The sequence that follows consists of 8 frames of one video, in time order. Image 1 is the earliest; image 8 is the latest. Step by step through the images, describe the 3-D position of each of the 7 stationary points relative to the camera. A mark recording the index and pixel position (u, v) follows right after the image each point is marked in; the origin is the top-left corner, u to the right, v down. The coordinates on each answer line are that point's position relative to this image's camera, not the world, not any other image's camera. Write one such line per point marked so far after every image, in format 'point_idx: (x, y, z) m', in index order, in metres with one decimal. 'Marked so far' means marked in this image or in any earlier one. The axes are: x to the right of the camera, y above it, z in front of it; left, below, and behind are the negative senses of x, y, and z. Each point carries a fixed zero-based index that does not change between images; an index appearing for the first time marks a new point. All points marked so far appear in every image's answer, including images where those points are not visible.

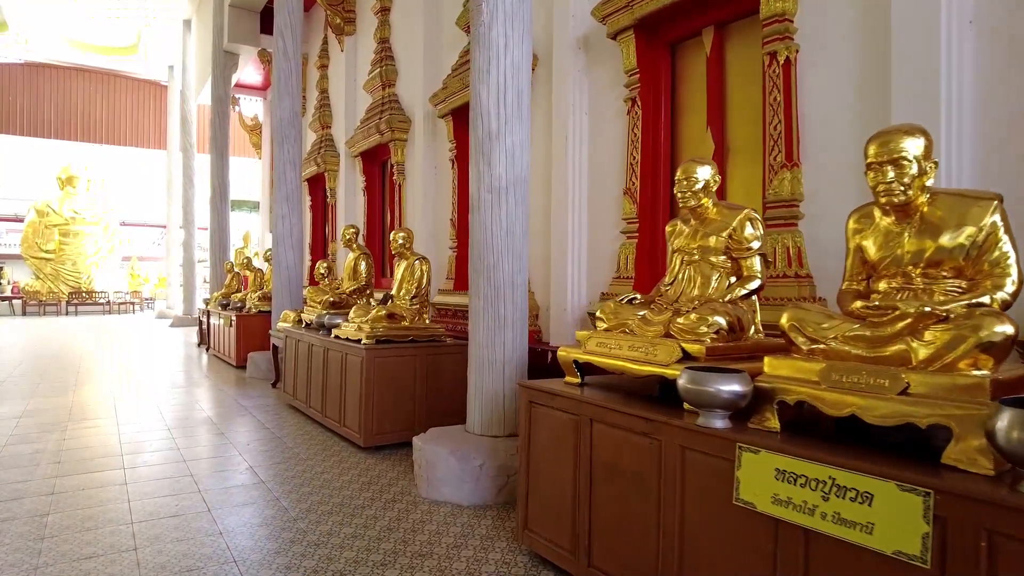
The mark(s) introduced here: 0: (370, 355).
0: (-0.7, -0.4, +3.3) m
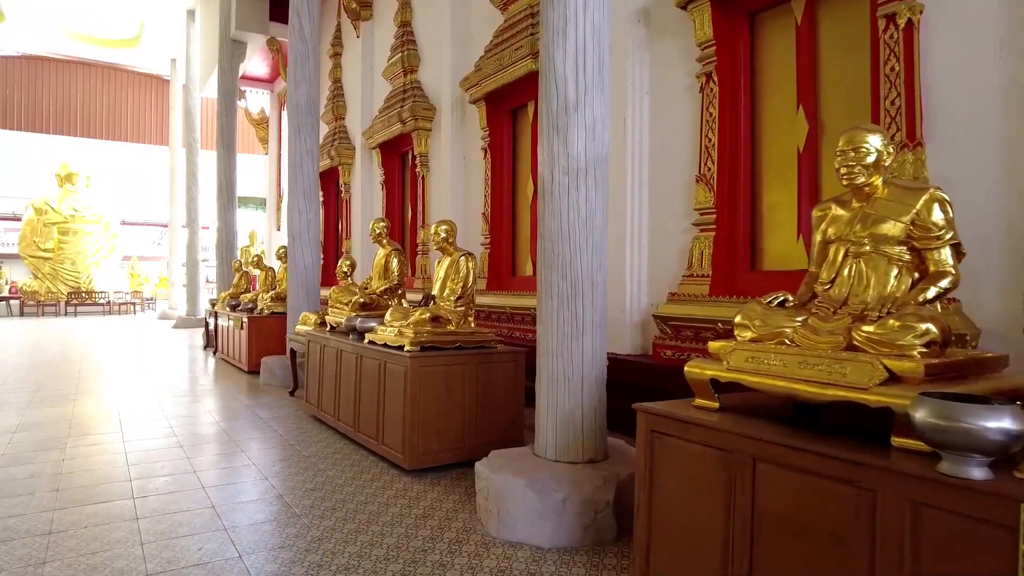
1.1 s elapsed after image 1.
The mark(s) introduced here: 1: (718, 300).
0: (-0.4, -0.4, +2.9) m
1: (+1.0, -0.1, +3.2) m
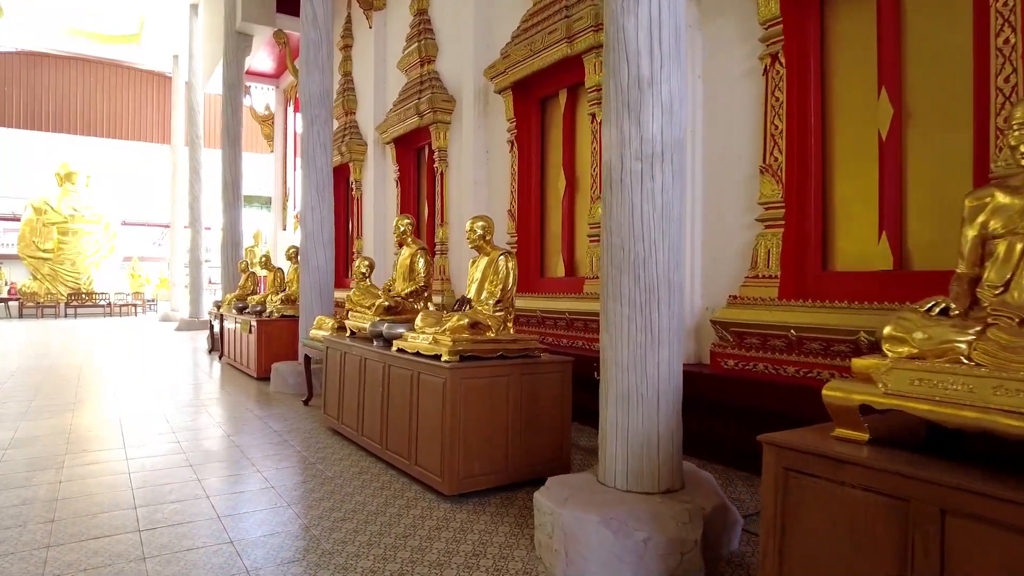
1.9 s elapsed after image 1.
0: (-0.2, -0.4, +2.5) m
1: (+1.3, -0.1, +2.8) m
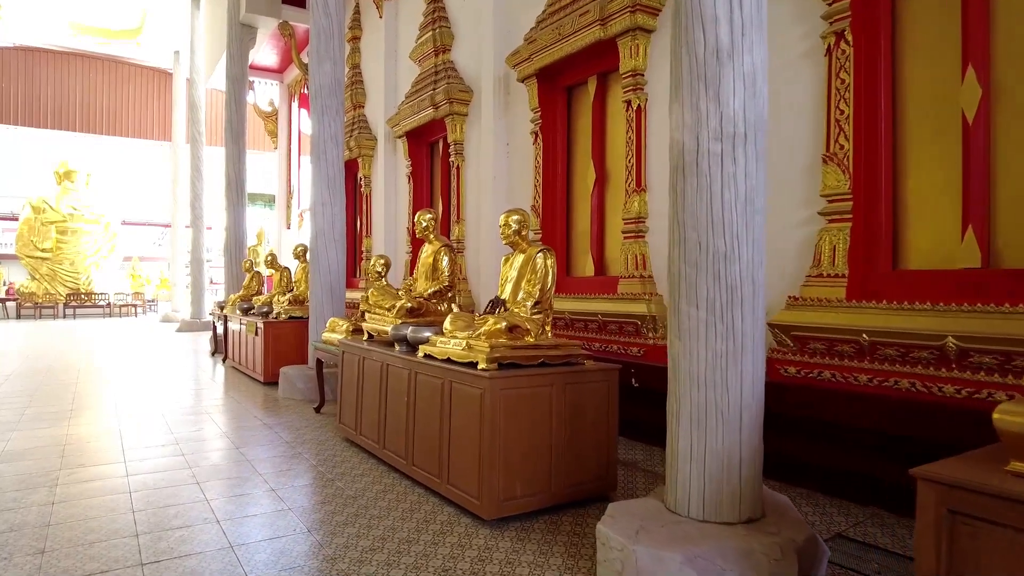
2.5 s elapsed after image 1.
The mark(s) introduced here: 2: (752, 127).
0: (-0.1, -0.4, +2.3) m
1: (+1.4, -0.1, +2.6) m
2: (+0.7, +0.5, +1.8) m
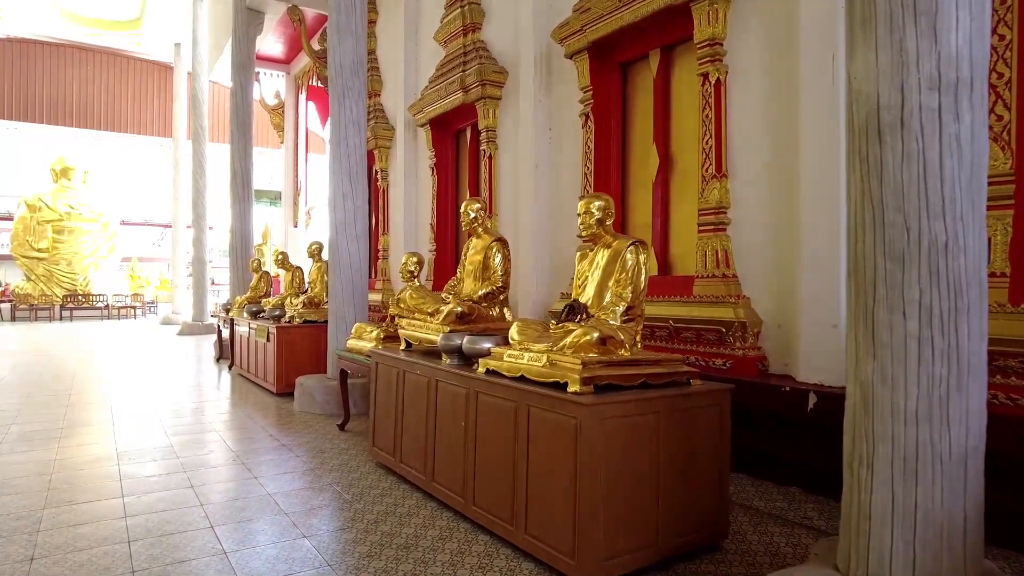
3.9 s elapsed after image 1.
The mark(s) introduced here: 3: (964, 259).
0: (+0.2, -0.4, +1.8) m
1: (+1.7, -0.1, +2.1) m
2: (+1.0, +0.5, +1.3) m
3: (+0.9, +0.1, +1.3) m
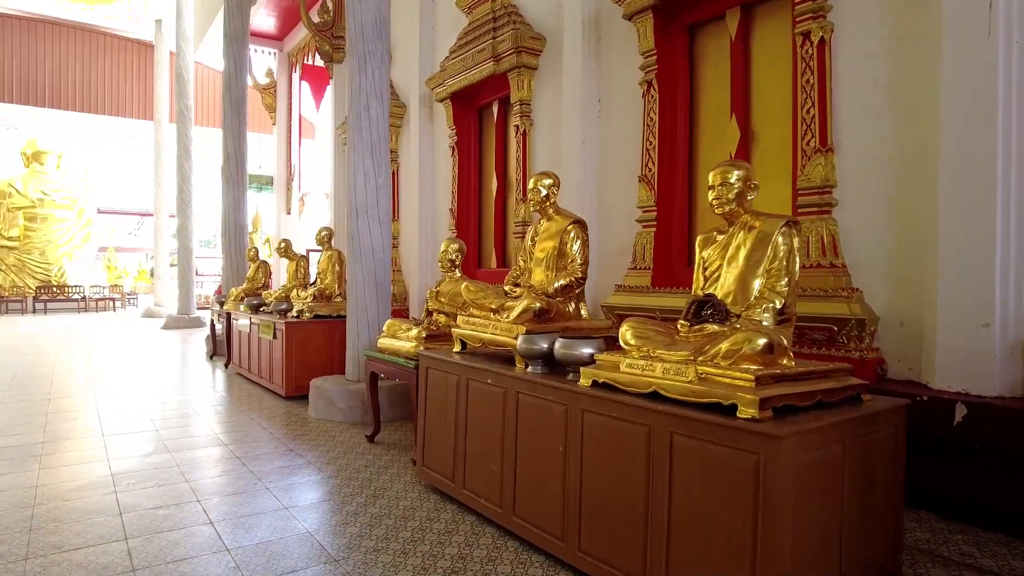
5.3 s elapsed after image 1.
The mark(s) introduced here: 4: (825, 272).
0: (+0.6, -0.4, +1.3) m
1: (+2.1, -0.1, +1.7) m
2: (+1.3, +0.5, +0.9) m
3: (+1.3, +0.1, +0.9) m
4: (+1.3, +0.1, +2.6) m
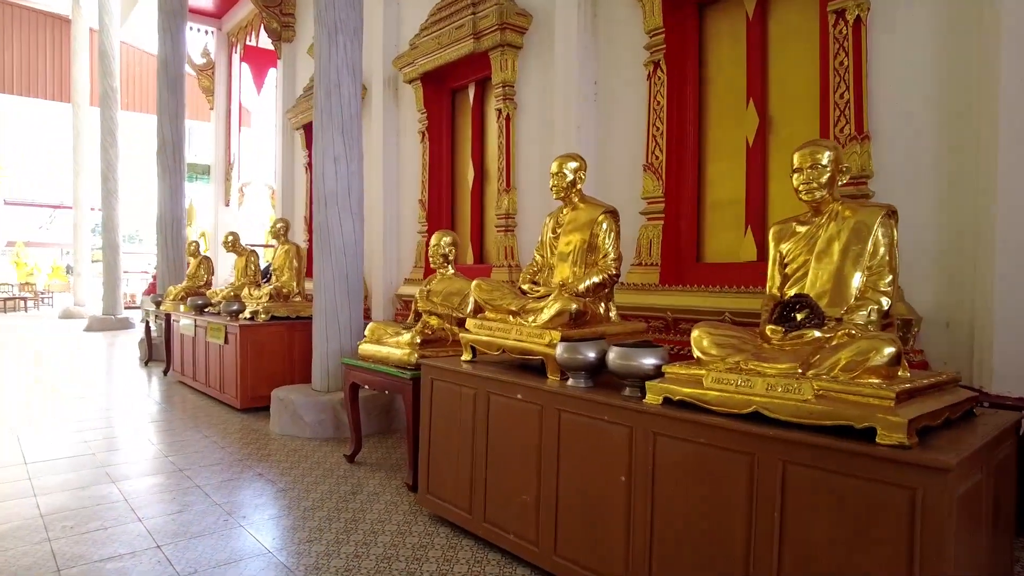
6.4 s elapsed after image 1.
0: (+0.8, -0.4, +1.1) m
1: (+2.2, -0.1, +1.6) m
2: (+1.6, +0.5, +0.7) m
3: (+1.5, +0.1, +0.7) m
4: (+1.4, +0.1, +2.4) m
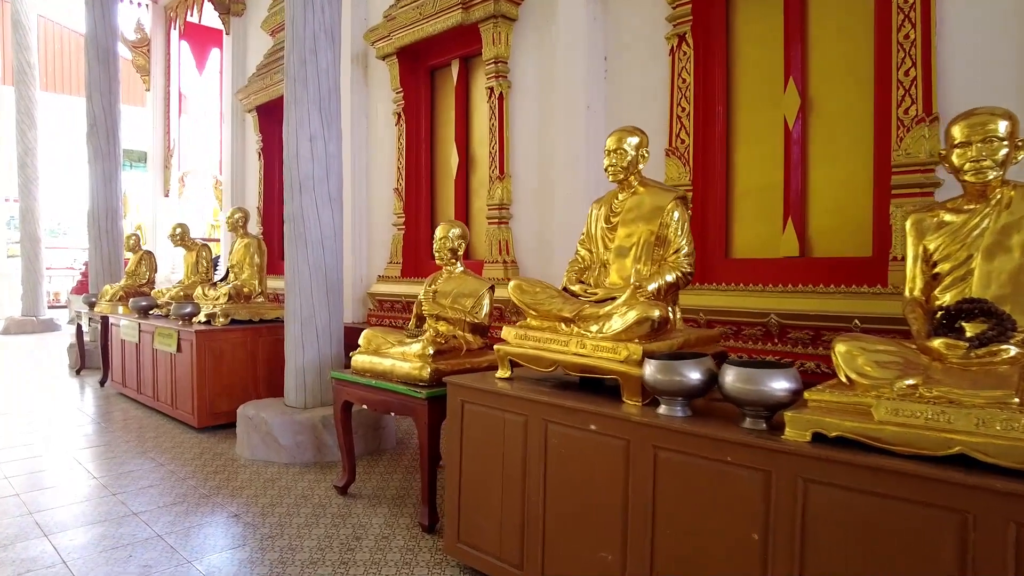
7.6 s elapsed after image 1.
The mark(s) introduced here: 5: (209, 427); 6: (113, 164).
0: (+1.0, -0.4, +0.8) m
1: (+2.4, 0.0, +1.4) m
2: (+1.8, +0.5, +0.5) m
3: (+1.8, +0.1, +0.4) m
4: (+1.5, +0.1, +2.2) m
5: (-1.7, -0.8, +3.5) m
6: (-3.6, +1.1, +5.6) m
